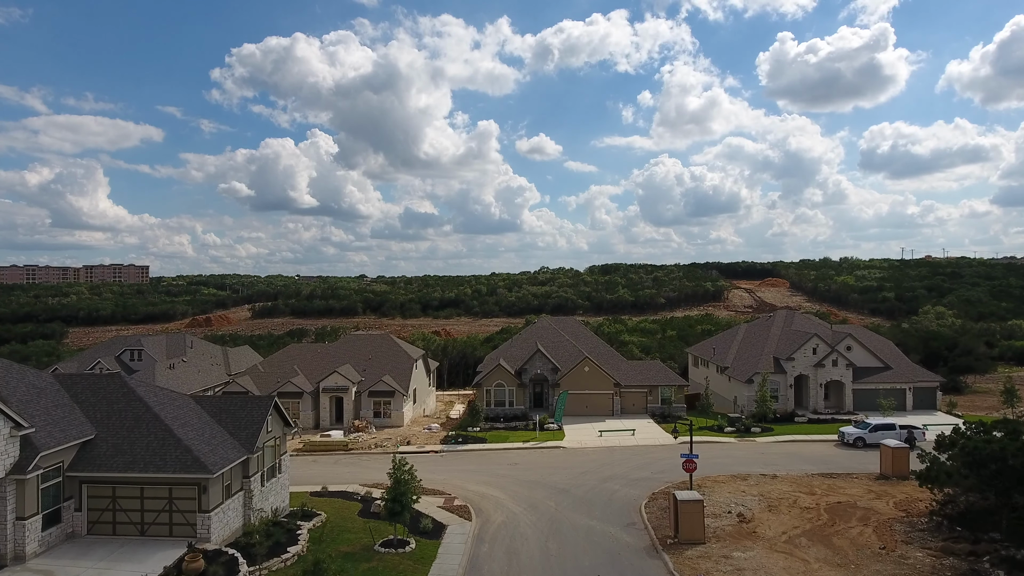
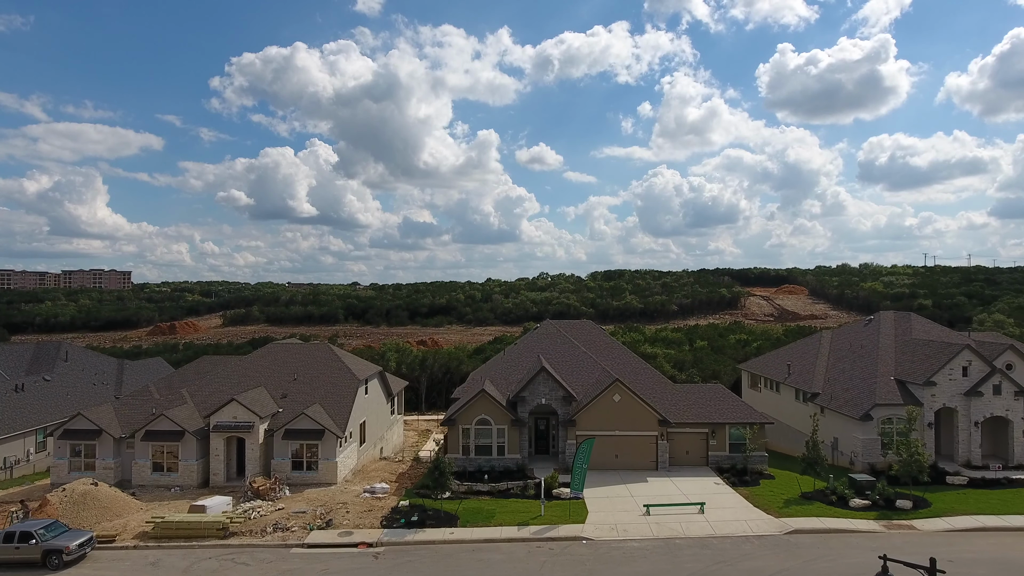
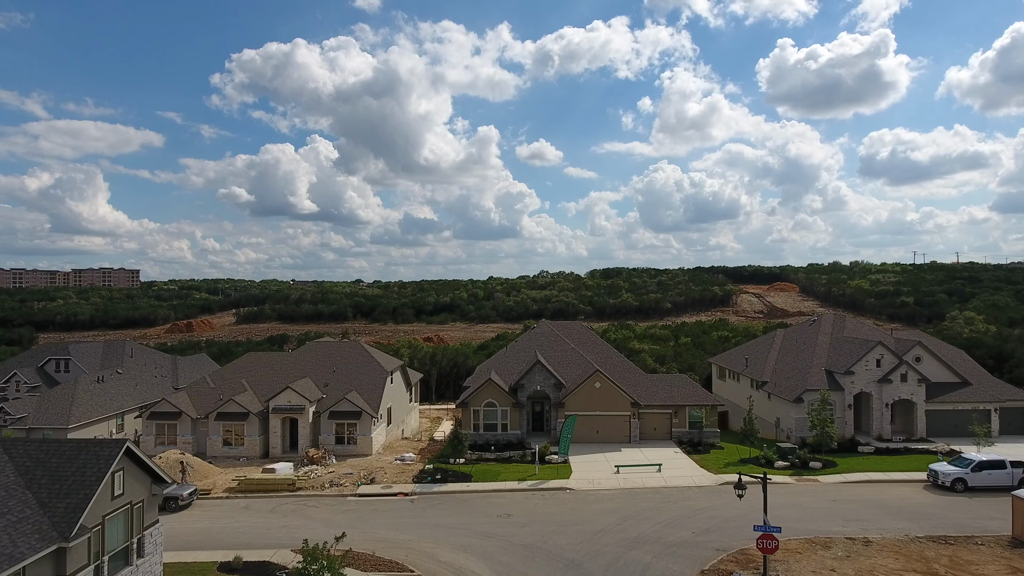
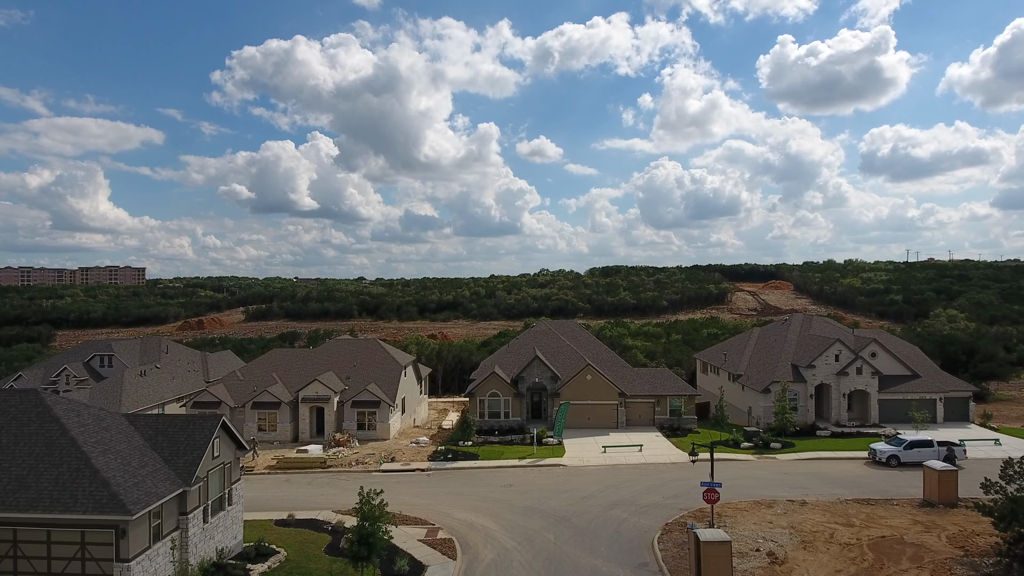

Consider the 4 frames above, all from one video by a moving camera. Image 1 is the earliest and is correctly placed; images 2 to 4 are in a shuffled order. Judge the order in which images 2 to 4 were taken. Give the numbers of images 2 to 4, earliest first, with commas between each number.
4, 3, 2
